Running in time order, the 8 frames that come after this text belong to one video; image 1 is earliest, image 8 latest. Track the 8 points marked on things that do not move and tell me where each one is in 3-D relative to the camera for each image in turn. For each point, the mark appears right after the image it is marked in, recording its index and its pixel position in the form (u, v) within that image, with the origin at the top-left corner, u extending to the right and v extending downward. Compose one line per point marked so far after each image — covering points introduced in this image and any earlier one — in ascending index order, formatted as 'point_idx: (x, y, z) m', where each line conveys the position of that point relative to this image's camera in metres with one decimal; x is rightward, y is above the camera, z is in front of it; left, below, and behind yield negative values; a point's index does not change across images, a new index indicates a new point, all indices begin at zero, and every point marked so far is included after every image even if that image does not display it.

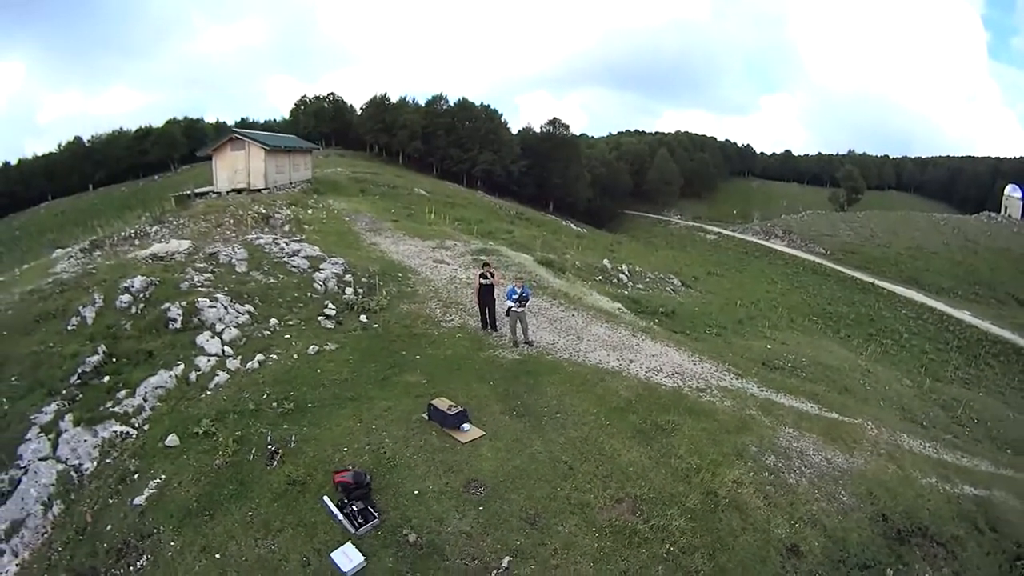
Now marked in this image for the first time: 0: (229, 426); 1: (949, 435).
0: (-2.3, -1.1, +11.8) m
1: (+6.9, -2.3, +19.1) m
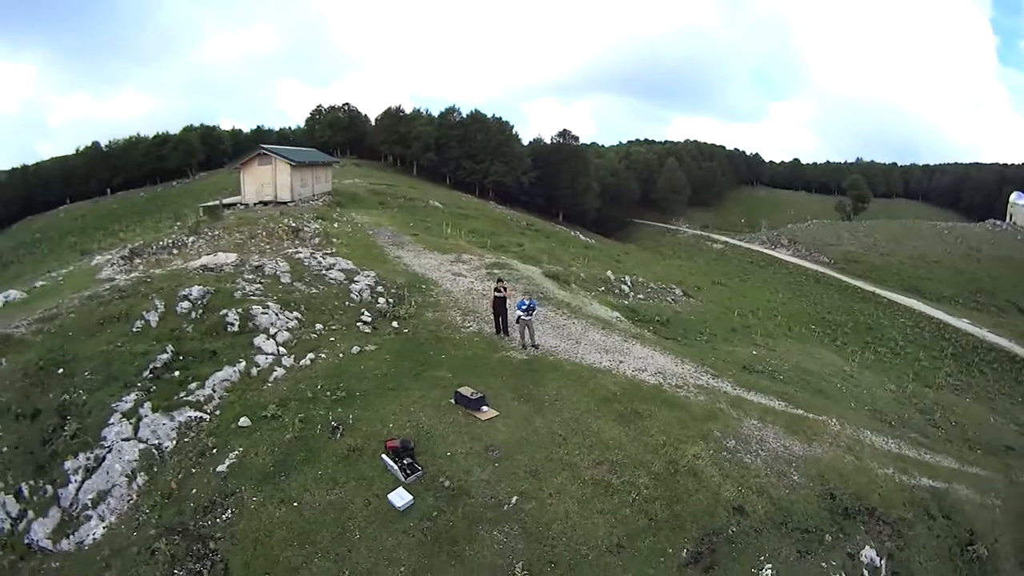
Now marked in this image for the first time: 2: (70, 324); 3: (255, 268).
0: (-2.2, -1.2, +13.8) m
1: (+7.0, -2.5, +21.0) m
2: (-5.9, -0.4, +16.4) m
3: (-3.7, +0.3, +18.2) m
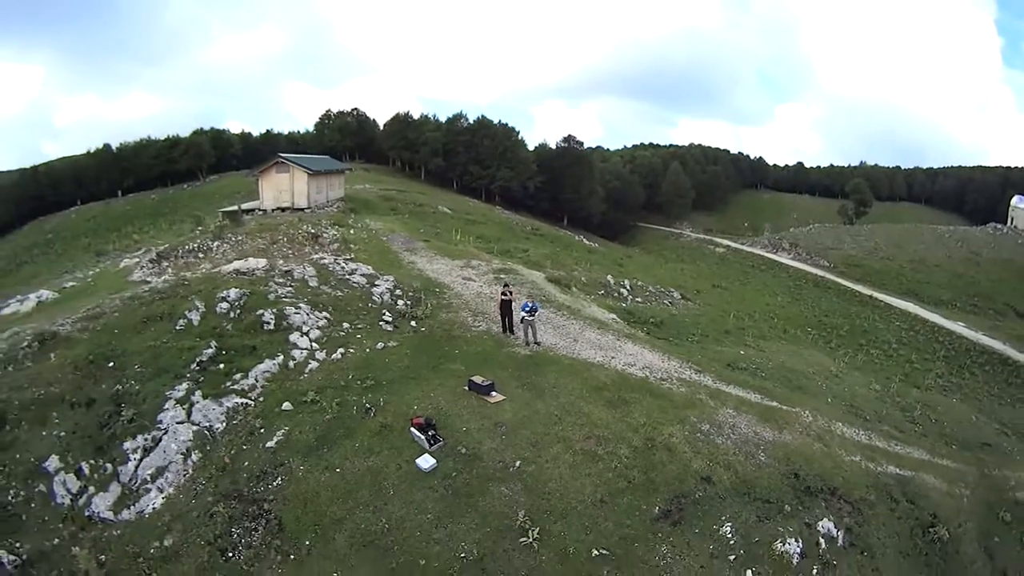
0: (-2.2, -1.2, +15.5) m
1: (+7.1, -2.6, +22.7) m
2: (-5.8, -0.4, +18.1) m
3: (-3.6, +0.2, +20.0) m
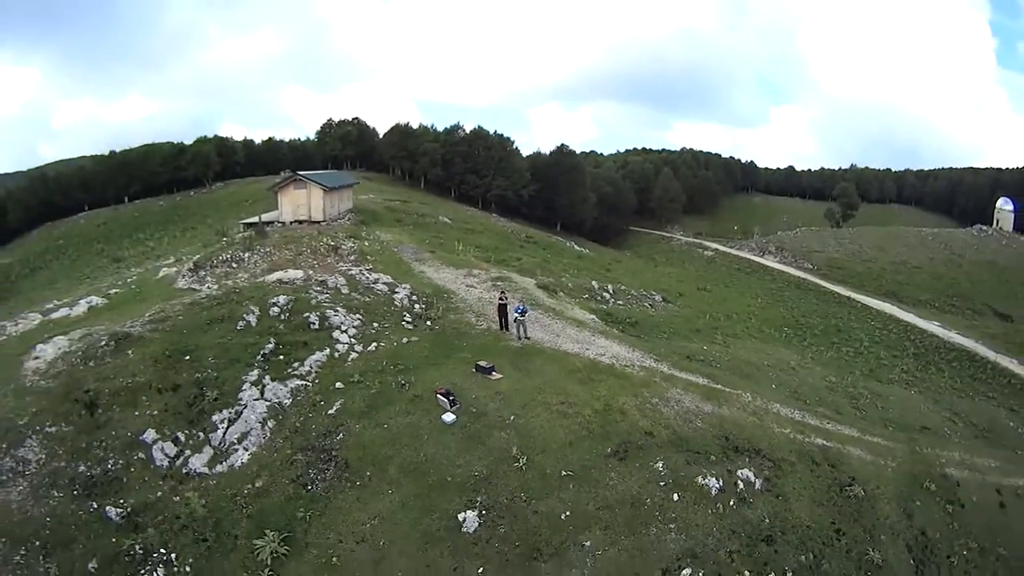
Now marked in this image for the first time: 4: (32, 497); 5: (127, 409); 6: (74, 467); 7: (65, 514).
0: (-2.2, -1.3, +19.4) m
1: (+7.0, -2.7, +26.7) m
2: (-5.9, -0.6, +22.1) m
3: (-3.7, +0.1, +23.9) m
4: (-6.4, -2.8, +15.9) m
5: (-5.7, -1.8, +18.3) m
6: (-6.0, -2.5, +16.6) m
7: (-5.7, -2.9, +15.6) m
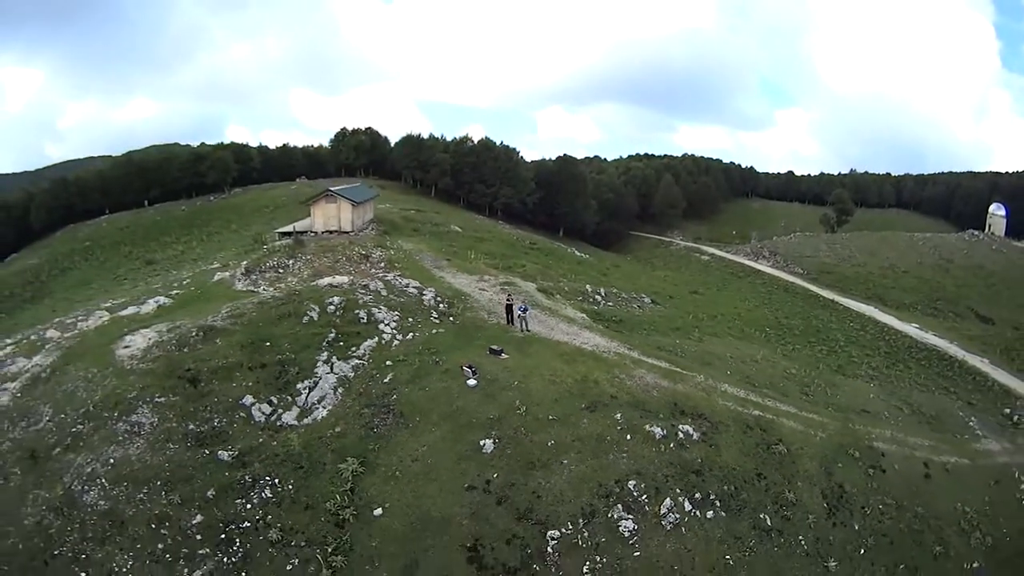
0: (-2.1, -1.4, +25.2) m
1: (+7.1, -2.8, +32.4) m
2: (-5.8, -0.6, +27.8) m
3: (-3.6, 0.0, +29.7) m
4: (-6.4, -2.9, +21.7) m
5: (-5.6, -1.8, +24.1) m
6: (-5.9, -2.5, +22.4) m
7: (-5.7, -2.9, +21.4) m
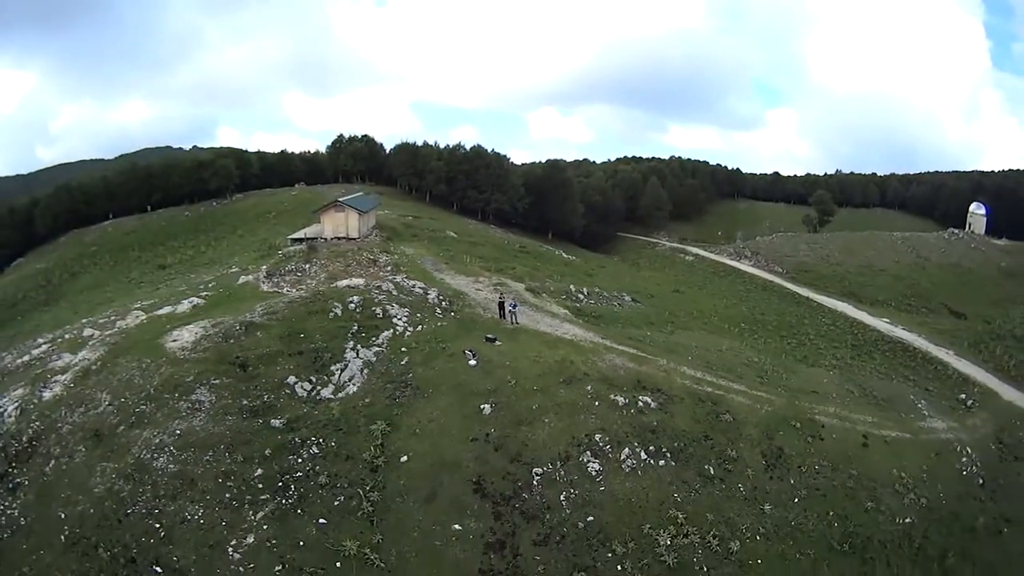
0: (-2.3, -1.4, +30.2) m
1: (+6.9, -2.7, +37.5) m
2: (-6.0, -0.7, +32.8) m
3: (-3.9, 0.0, +34.7) m
4: (-6.5, -2.9, +26.7) m
5: (-5.8, -1.8, +29.1) m
6: (-6.1, -2.5, +27.4) m
7: (-5.8, -3.0, +26.3) m
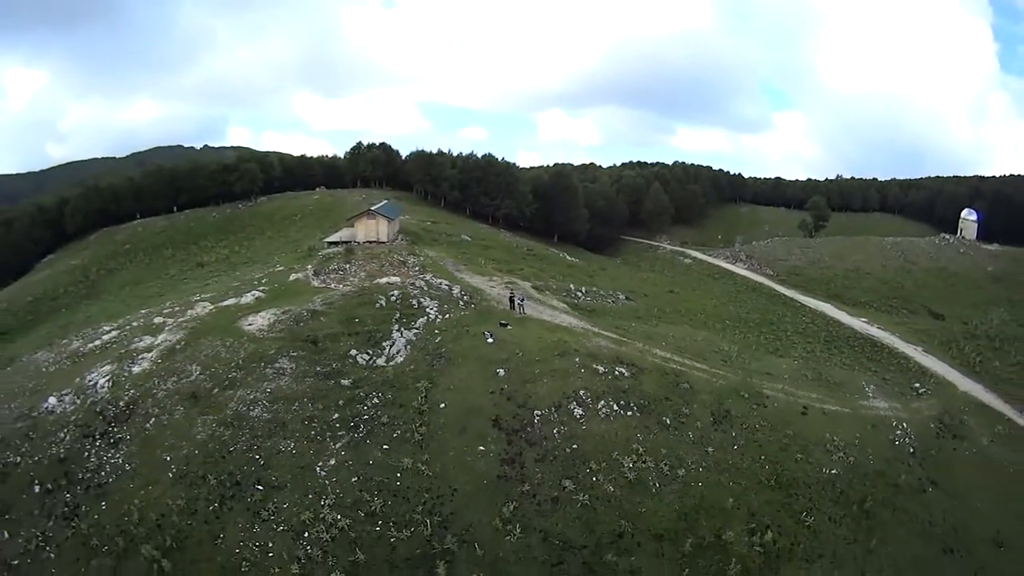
0: (-2.1, -1.3, +38.6) m
1: (+7.2, -2.7, +45.8) m
2: (-5.7, -0.5, +41.2) m
3: (-3.6, +0.1, +43.1) m
4: (-6.3, -2.7, +35.1) m
5: (-5.5, -1.7, +37.5) m
6: (-5.8, -2.4, +35.8) m
7: (-5.6, -2.8, +34.7) m
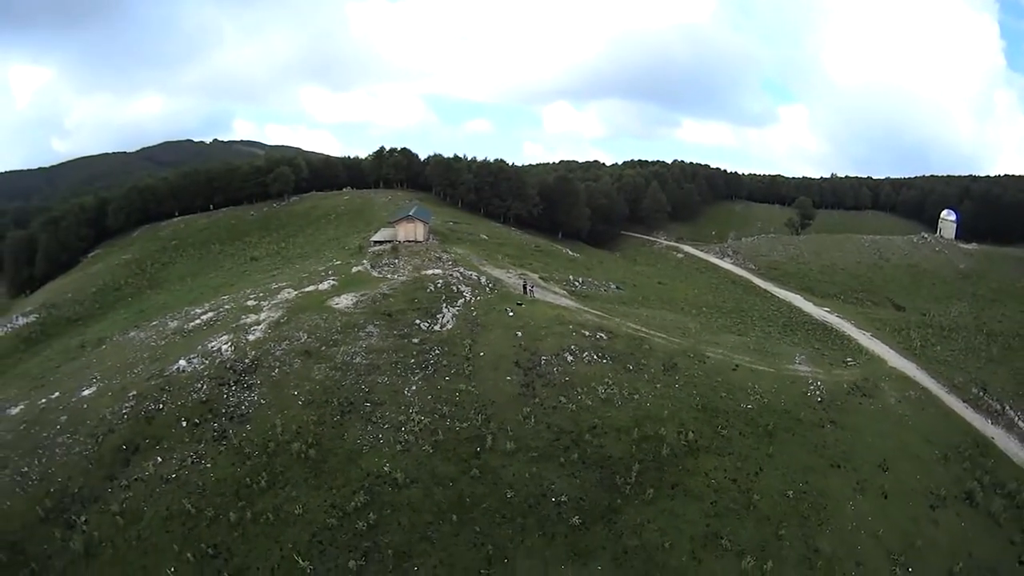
0: (-1.5, -0.9, +54.7) m
1: (+7.8, -2.2, +61.8) m
2: (-5.1, -0.1, +57.3) m
3: (-2.9, +0.6, +59.1) m
4: (-5.7, -2.3, +51.2) m
5: (-4.9, -1.2, +53.6) m
6: (-5.2, -2.0, +51.9) m
7: (-5.0, -2.4, +50.8) m
